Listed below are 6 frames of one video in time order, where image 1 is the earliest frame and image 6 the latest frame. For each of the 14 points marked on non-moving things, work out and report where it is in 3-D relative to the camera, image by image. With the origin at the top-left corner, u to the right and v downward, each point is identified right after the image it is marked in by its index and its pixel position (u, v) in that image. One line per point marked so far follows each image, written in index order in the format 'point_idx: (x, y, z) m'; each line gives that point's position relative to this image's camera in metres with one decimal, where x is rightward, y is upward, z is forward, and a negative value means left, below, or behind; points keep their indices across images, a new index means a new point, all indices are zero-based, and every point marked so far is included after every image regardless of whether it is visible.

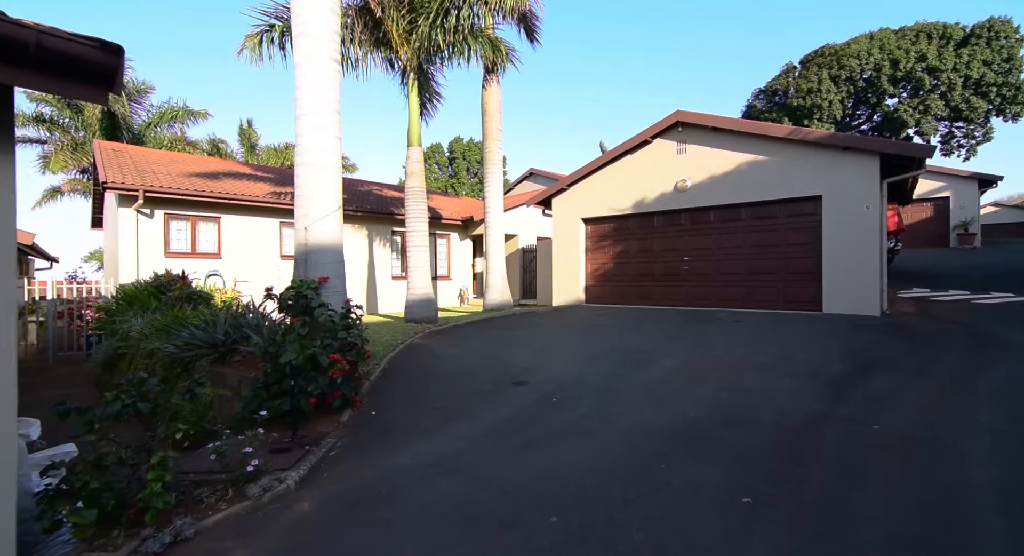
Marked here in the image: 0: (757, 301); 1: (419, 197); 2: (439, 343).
0: (+6.0, -0.6, +11.2) m
1: (-2.0, +1.7, +9.8) m
2: (-1.3, -1.2, +8.5) m
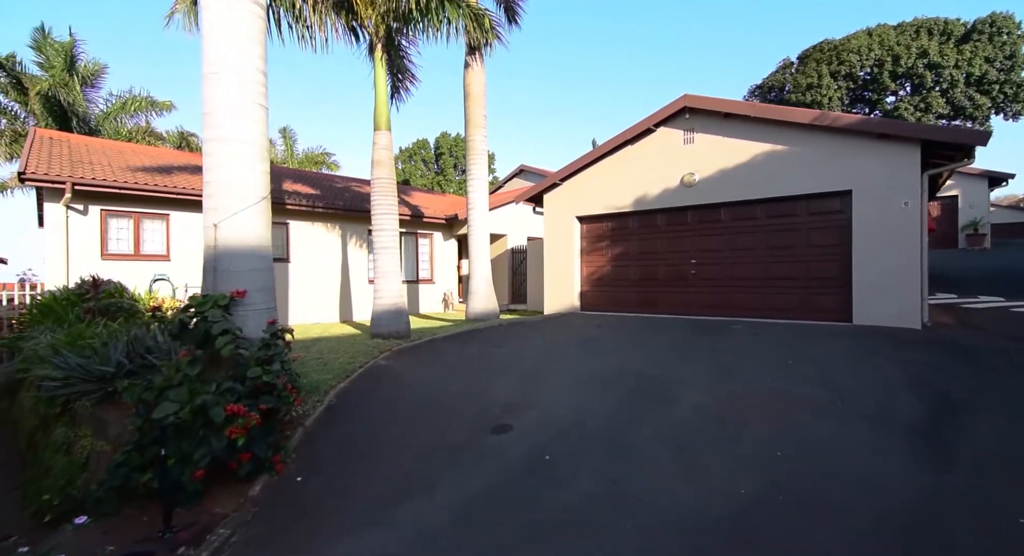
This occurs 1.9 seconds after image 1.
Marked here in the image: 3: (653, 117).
0: (+5.7, -0.7, +9.9) m
1: (-2.3, +1.6, +8.3) m
2: (-1.6, -1.3, +7.1) m
3: (+3.5, +3.9, +11.1) m
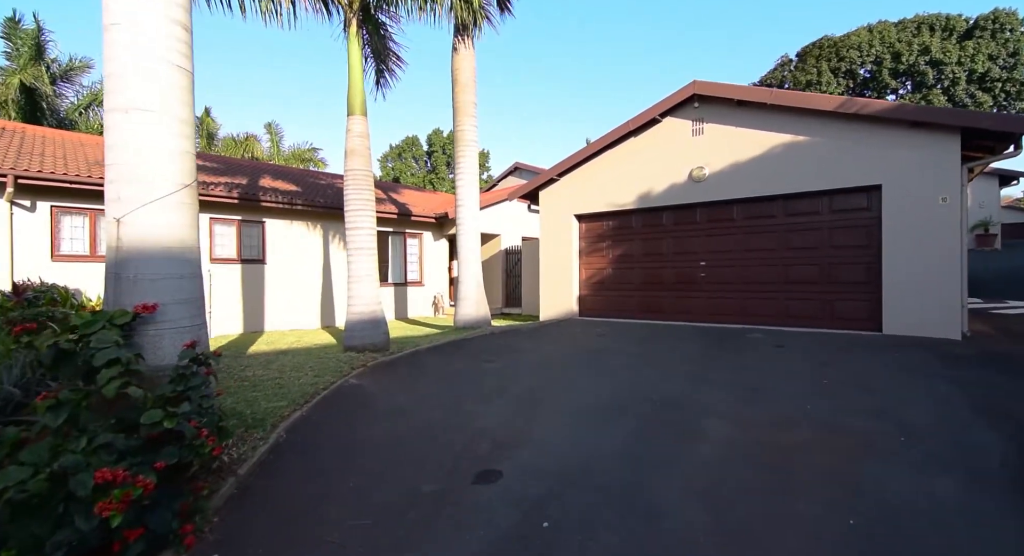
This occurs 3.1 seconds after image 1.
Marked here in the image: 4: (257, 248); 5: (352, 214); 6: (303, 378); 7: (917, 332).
0: (+5.6, -0.8, +9.0) m
1: (-2.4, +1.5, +7.4) m
2: (-1.7, -1.4, +6.1) m
3: (+3.3, +3.9, +10.2) m
4: (-7.4, +0.9, +13.1) m
5: (-2.6, +1.1, +7.3) m
6: (-2.7, -1.3, +5.9) m
7: (+7.0, -0.9, +7.8) m
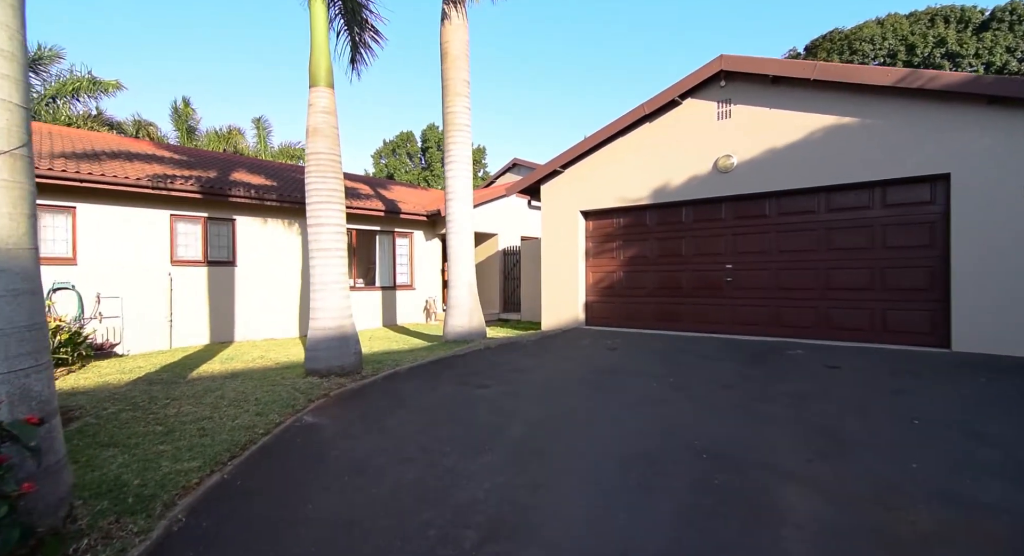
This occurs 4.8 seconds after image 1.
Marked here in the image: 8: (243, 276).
0: (+5.5, -0.8, +7.7) m
1: (-2.5, +1.4, +6.0) m
2: (-1.7, -1.5, +4.8) m
3: (+3.3, +3.8, +8.9) m
4: (-7.4, +0.8, +11.8) m
5: (-2.6, +1.0, +6.0) m
6: (-2.7, -1.4, +4.6) m
7: (+7.0, -1.0, +6.5) m
8: (-7.1, +0.1, +12.0) m
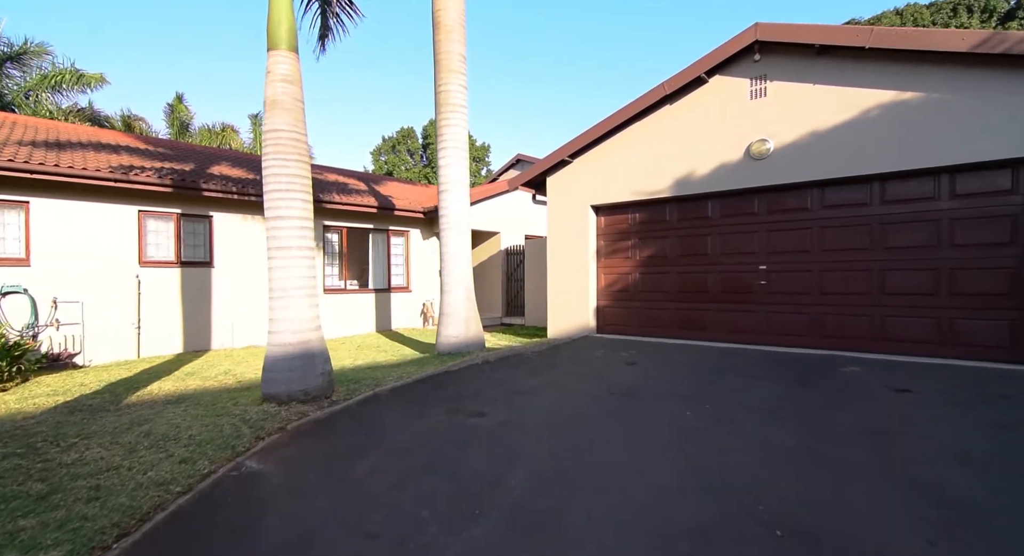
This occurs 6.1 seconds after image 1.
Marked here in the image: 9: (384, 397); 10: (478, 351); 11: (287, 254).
0: (+5.6, -0.9, +6.6) m
1: (-2.4, +1.4, +5.0) m
2: (-1.7, -1.6, +3.7) m
3: (+3.3, +3.7, +7.8) m
4: (-7.4, +0.7, +10.8) m
5: (-2.6, +0.9, +4.9) m
6: (-2.7, -1.4, +3.6) m
7: (+7.0, -1.1, +5.4) m
8: (-7.0, 0.0, +10.9) m
9: (-1.5, -1.4, +5.5) m
10: (-0.6, -1.3, +8.0) m
11: (-2.5, +0.3, +5.0) m
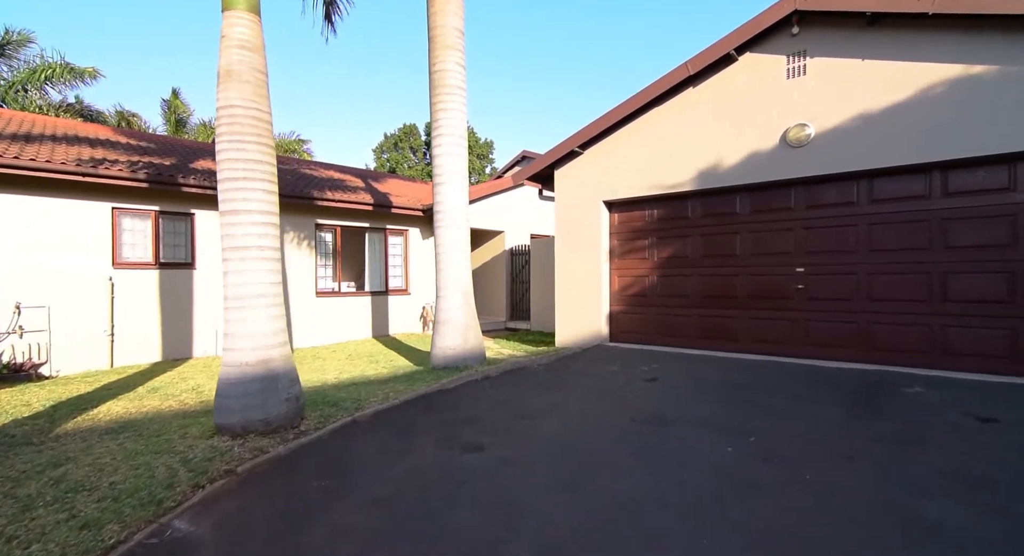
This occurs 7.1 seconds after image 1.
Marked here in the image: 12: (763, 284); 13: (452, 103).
0: (+5.6, -0.9, +5.7) m
1: (-2.4, +1.3, +4.2) m
2: (-1.7, -1.6, +2.9) m
3: (+3.4, +3.7, +6.9) m
4: (-7.3, +0.7, +10.0) m
5: (-2.6, +0.8, +4.1) m
6: (-2.7, -1.5, +2.7) m
7: (+7.0, -1.1, +4.5) m
8: (-6.9, -0.1, +10.2) m
9: (-1.5, -1.5, +4.6) m
10: (-0.5, -1.3, +7.2) m
11: (-2.4, +0.2, +4.1) m
12: (+3.9, -0.1, +7.0) m
13: (-0.9, +2.7, +7.1) m
